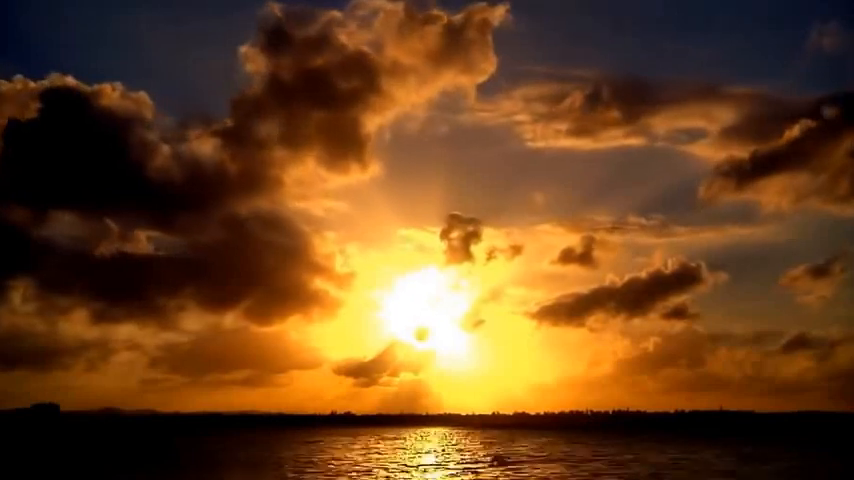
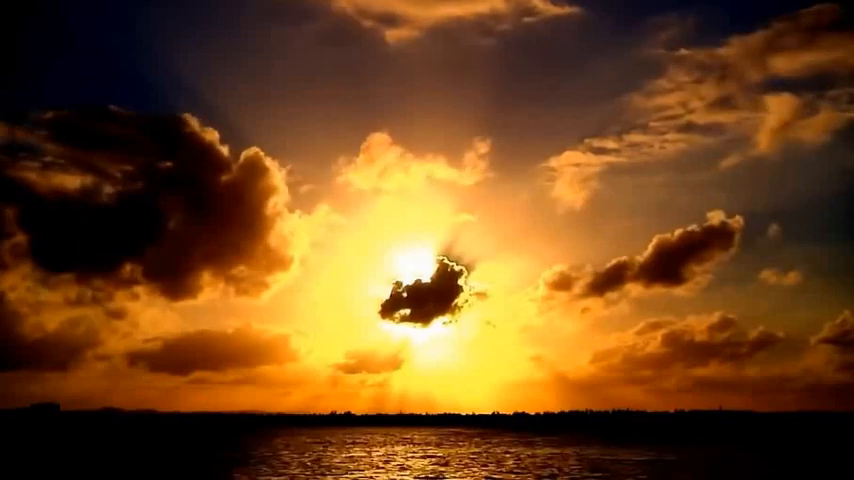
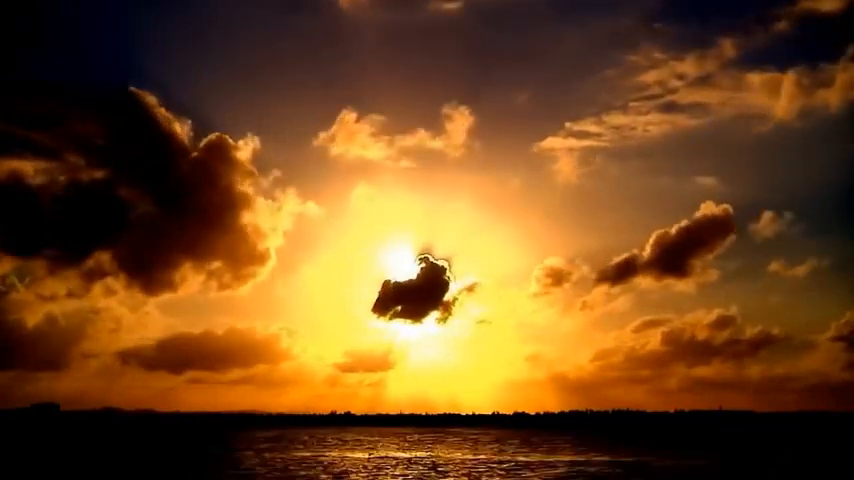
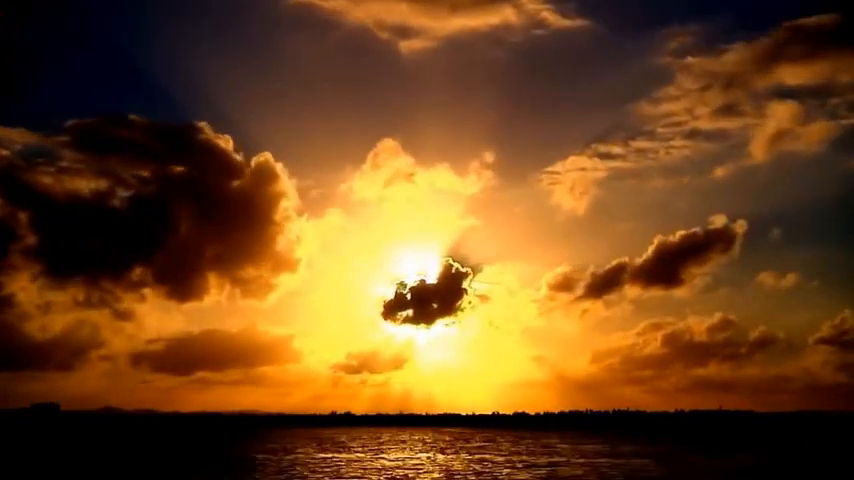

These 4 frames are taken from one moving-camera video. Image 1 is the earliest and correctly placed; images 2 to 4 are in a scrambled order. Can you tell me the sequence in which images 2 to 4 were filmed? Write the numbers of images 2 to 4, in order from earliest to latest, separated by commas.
4, 2, 3
